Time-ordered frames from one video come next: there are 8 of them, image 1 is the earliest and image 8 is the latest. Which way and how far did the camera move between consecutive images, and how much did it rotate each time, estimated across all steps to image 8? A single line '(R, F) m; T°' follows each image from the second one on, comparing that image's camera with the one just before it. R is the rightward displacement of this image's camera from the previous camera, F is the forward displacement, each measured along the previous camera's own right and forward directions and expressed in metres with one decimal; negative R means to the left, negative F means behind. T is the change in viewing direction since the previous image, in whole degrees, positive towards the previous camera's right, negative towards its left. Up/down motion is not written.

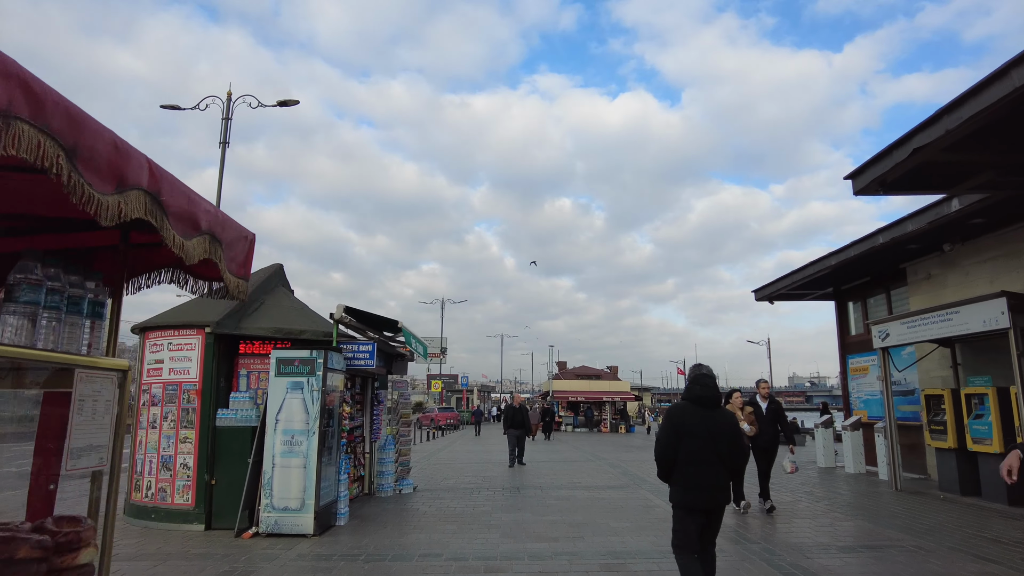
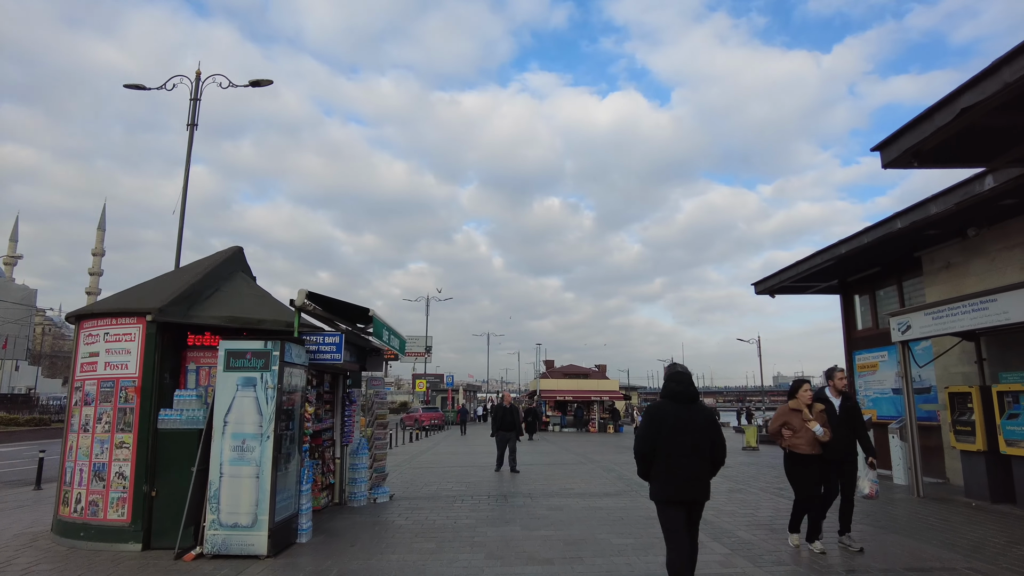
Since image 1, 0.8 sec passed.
(0.0, +1.0) m; +1°
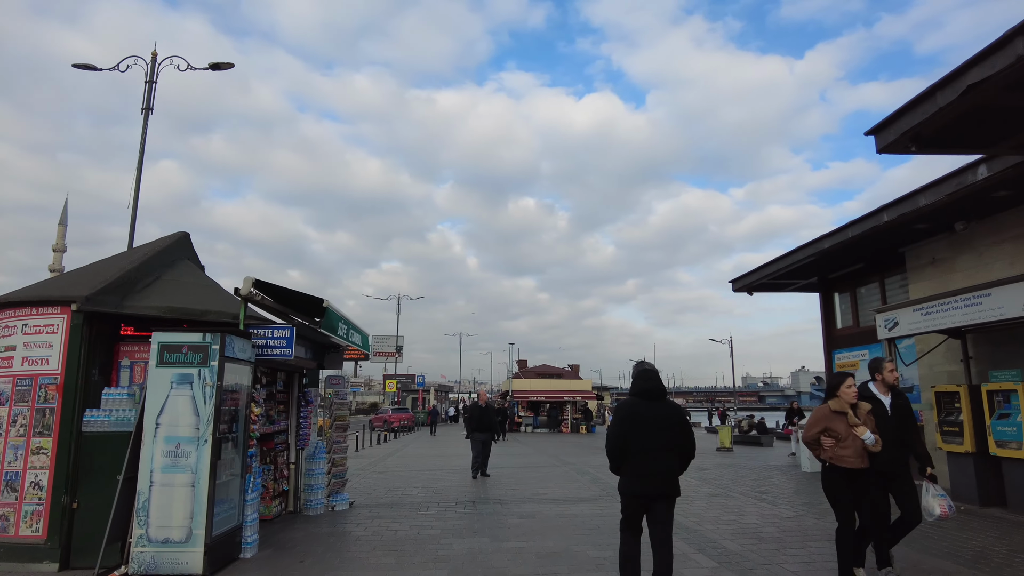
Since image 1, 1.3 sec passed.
(0.0, +0.6) m; +2°
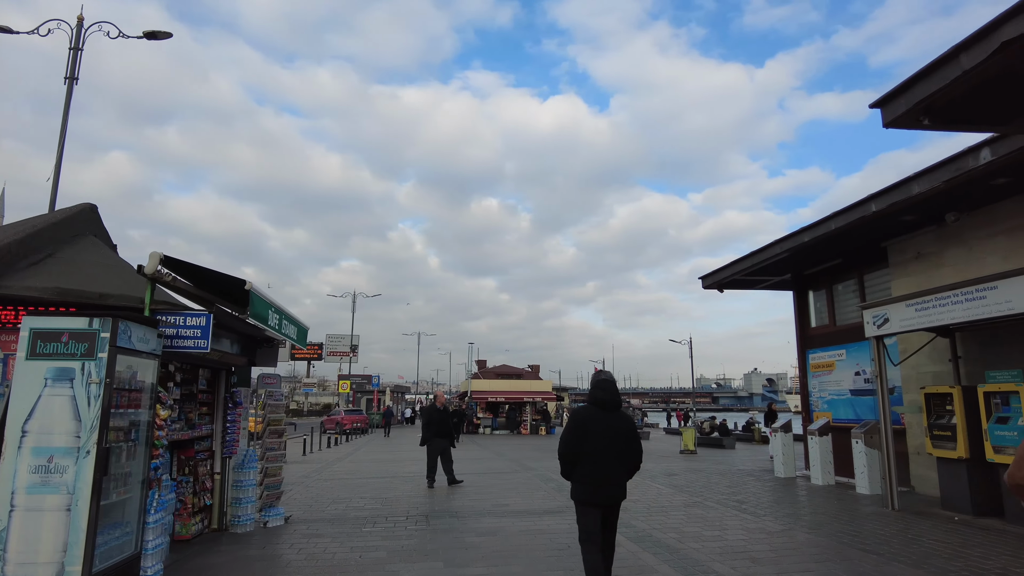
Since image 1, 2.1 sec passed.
(0.0, +1.0) m; +4°
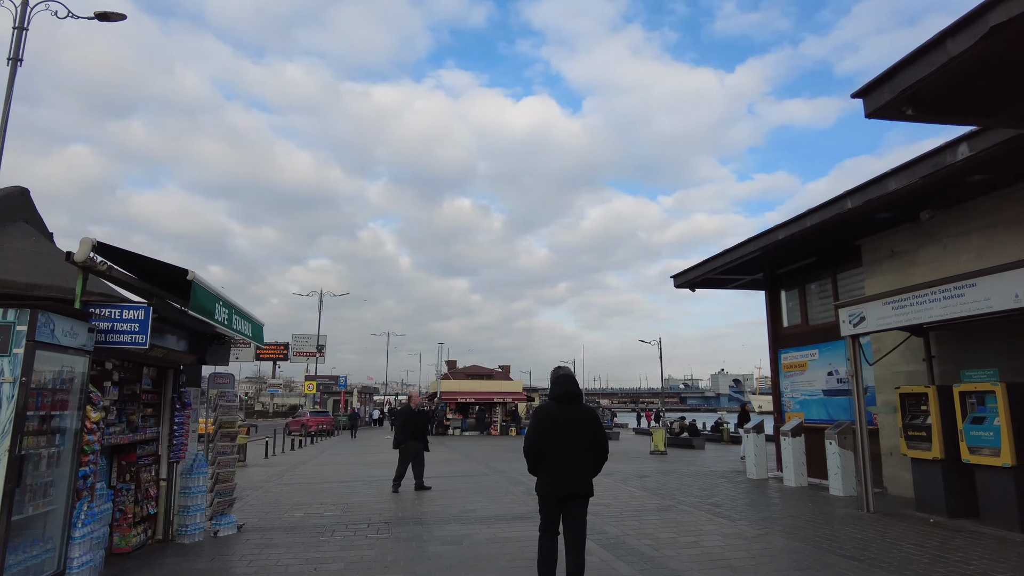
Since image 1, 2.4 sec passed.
(0.0, +0.4) m; +3°
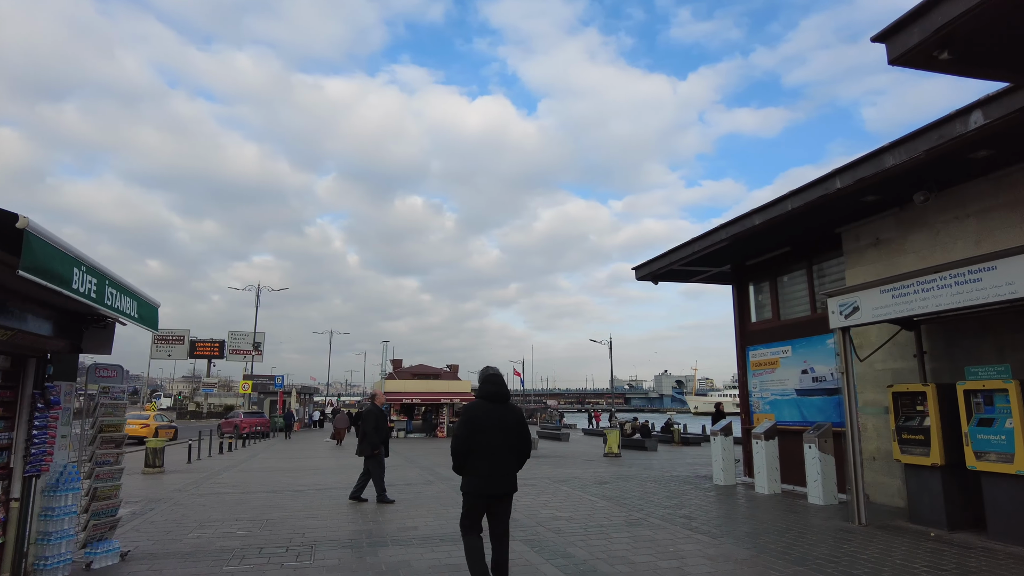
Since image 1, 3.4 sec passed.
(0.0, +1.2) m; +5°
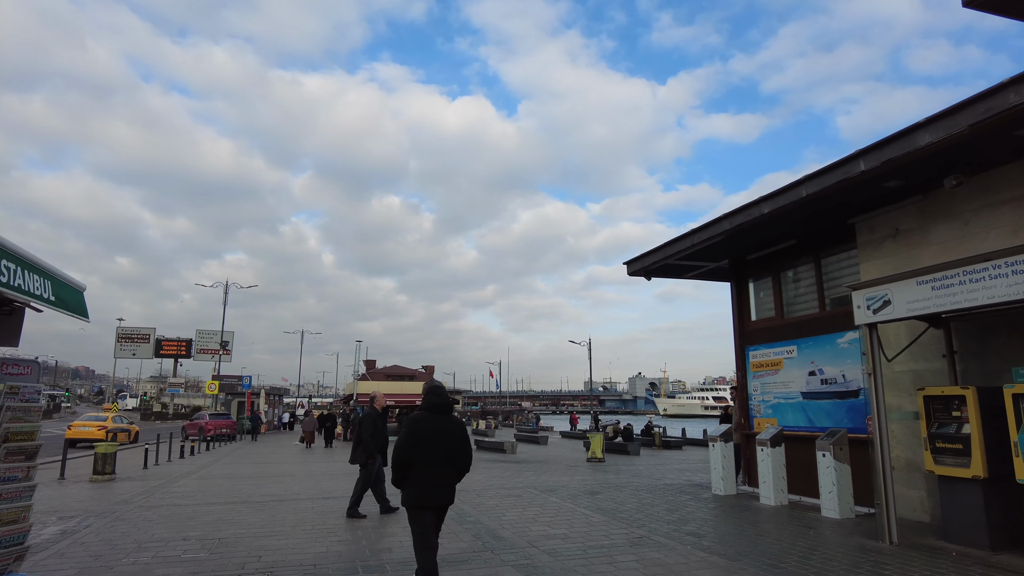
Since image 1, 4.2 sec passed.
(-0.1, +0.9) m; +2°
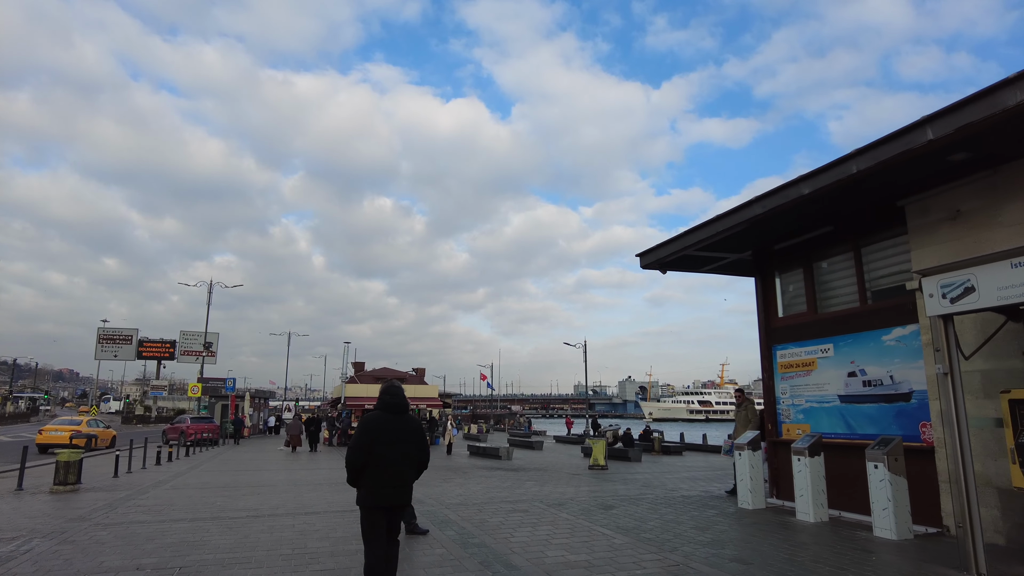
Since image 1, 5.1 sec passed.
(-0.2, +1.1) m; +1°
